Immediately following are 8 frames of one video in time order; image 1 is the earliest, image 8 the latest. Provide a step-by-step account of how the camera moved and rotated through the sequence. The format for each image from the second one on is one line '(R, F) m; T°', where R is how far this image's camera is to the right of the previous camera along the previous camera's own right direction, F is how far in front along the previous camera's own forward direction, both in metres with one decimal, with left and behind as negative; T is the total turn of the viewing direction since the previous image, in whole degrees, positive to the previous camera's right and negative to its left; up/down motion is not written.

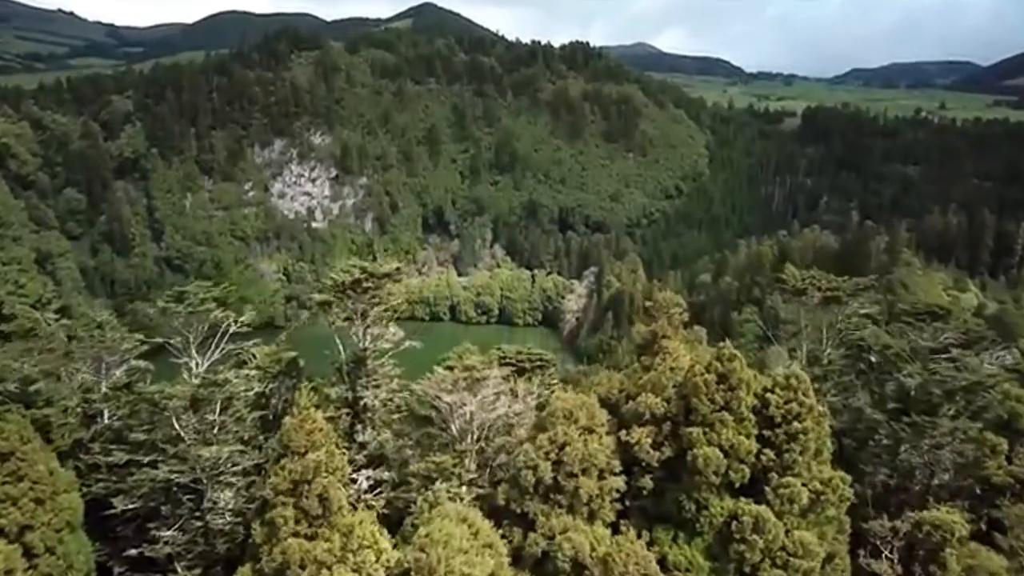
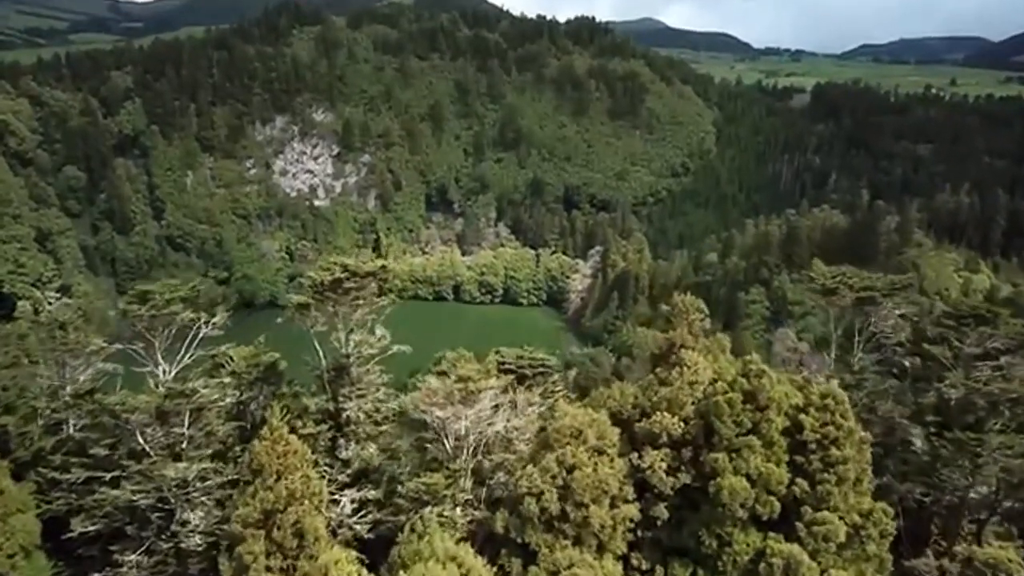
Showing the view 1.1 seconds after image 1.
(+0.1, +1.1) m; 0°
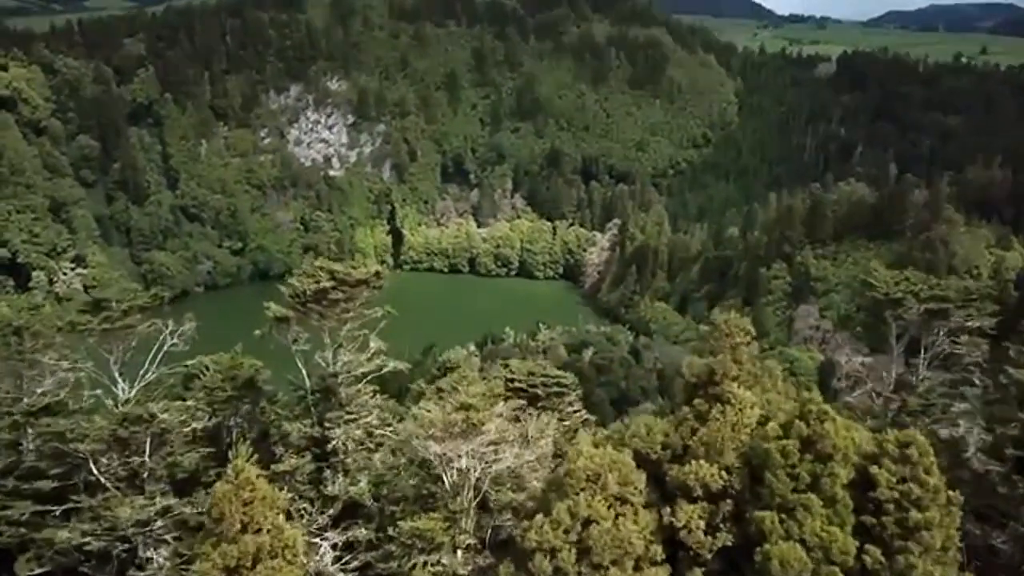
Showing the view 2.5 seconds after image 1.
(+0.1, +1.4) m; -1°
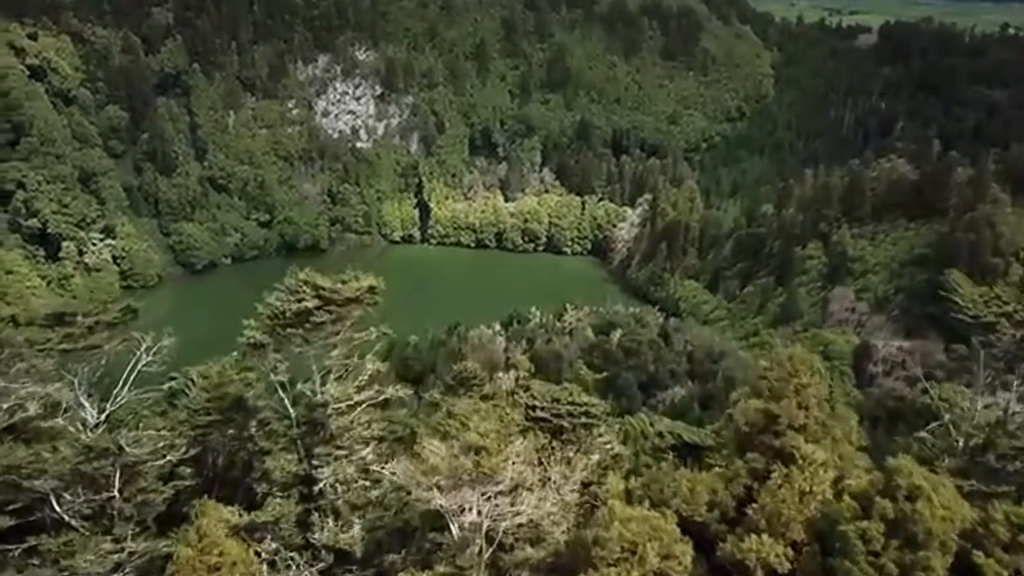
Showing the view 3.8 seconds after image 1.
(+0.1, +1.2) m; -2°
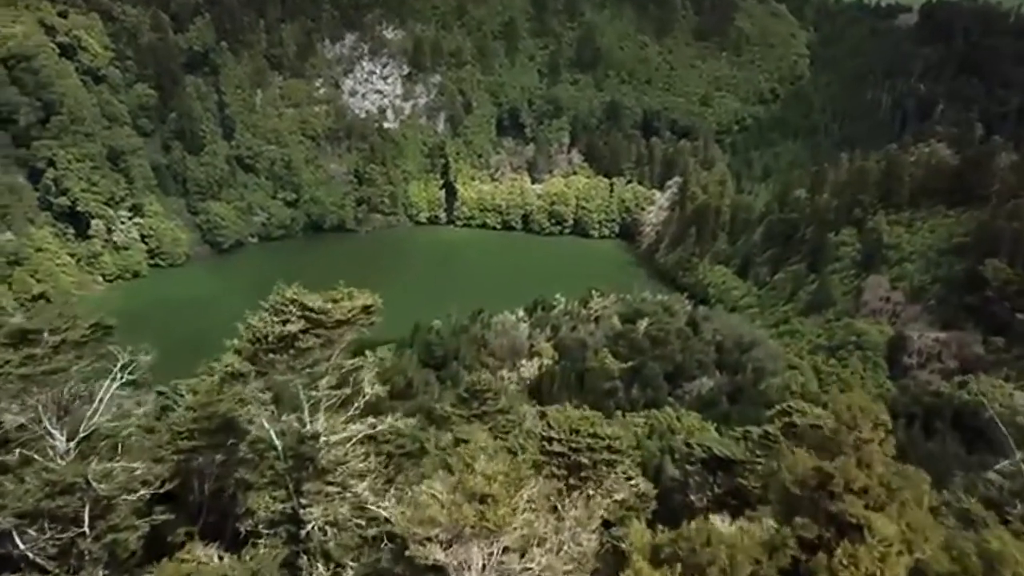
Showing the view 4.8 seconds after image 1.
(+0.1, +0.9) m; -2°
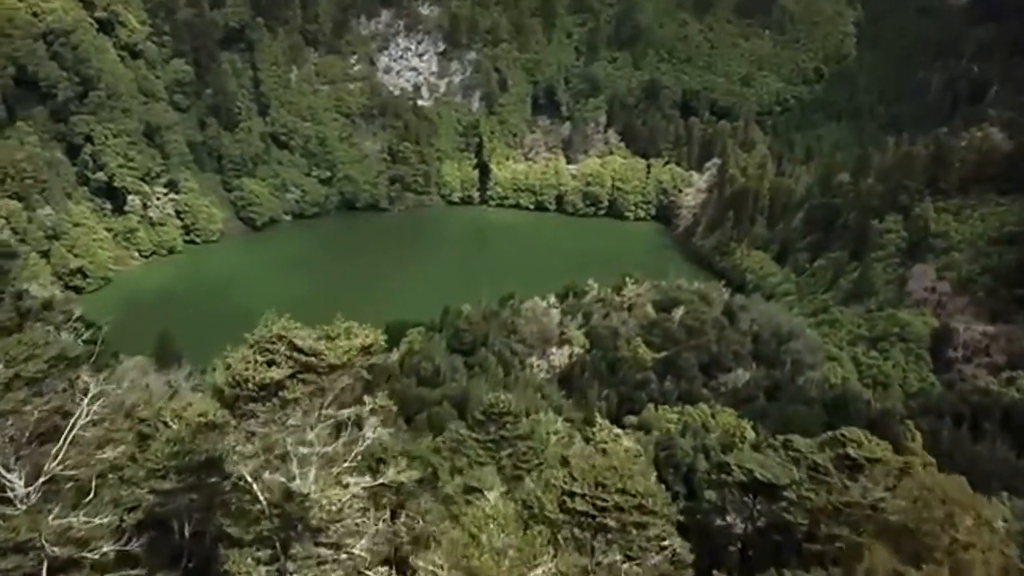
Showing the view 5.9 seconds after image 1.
(+0.1, +1.1) m; -2°
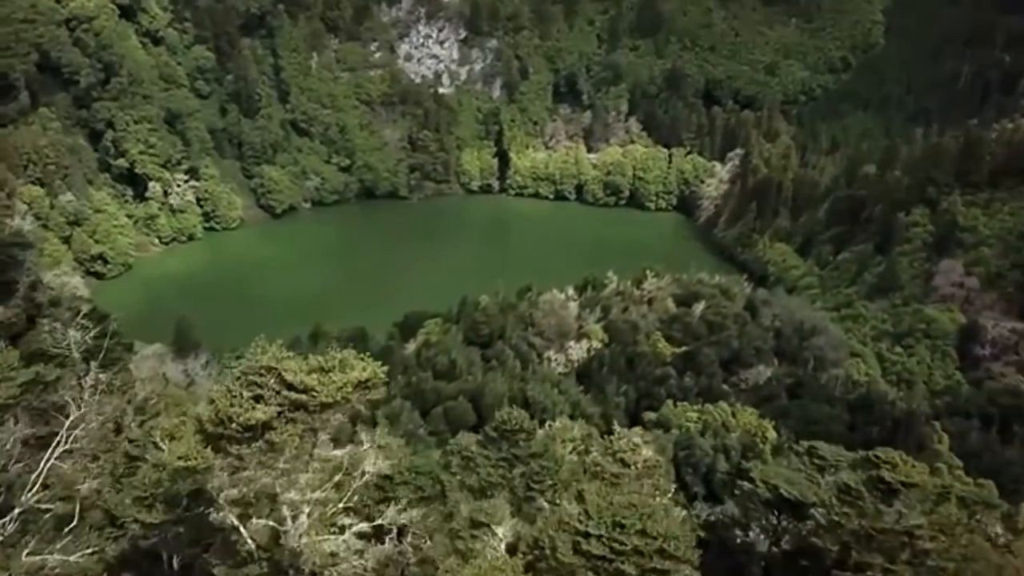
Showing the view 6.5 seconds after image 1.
(+0.1, +0.6) m; -1°
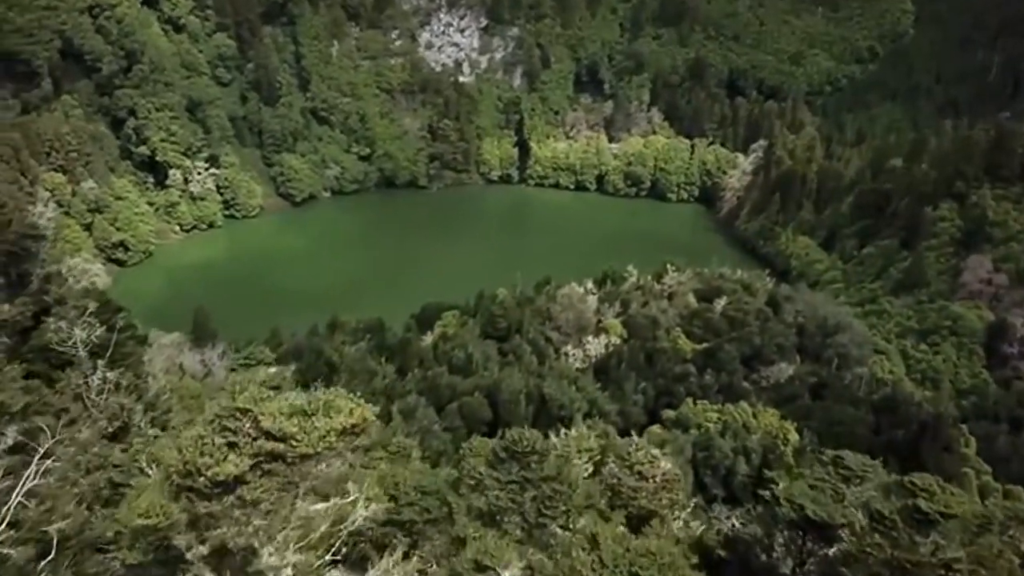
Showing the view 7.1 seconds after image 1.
(+0.1, +0.5) m; -1°
